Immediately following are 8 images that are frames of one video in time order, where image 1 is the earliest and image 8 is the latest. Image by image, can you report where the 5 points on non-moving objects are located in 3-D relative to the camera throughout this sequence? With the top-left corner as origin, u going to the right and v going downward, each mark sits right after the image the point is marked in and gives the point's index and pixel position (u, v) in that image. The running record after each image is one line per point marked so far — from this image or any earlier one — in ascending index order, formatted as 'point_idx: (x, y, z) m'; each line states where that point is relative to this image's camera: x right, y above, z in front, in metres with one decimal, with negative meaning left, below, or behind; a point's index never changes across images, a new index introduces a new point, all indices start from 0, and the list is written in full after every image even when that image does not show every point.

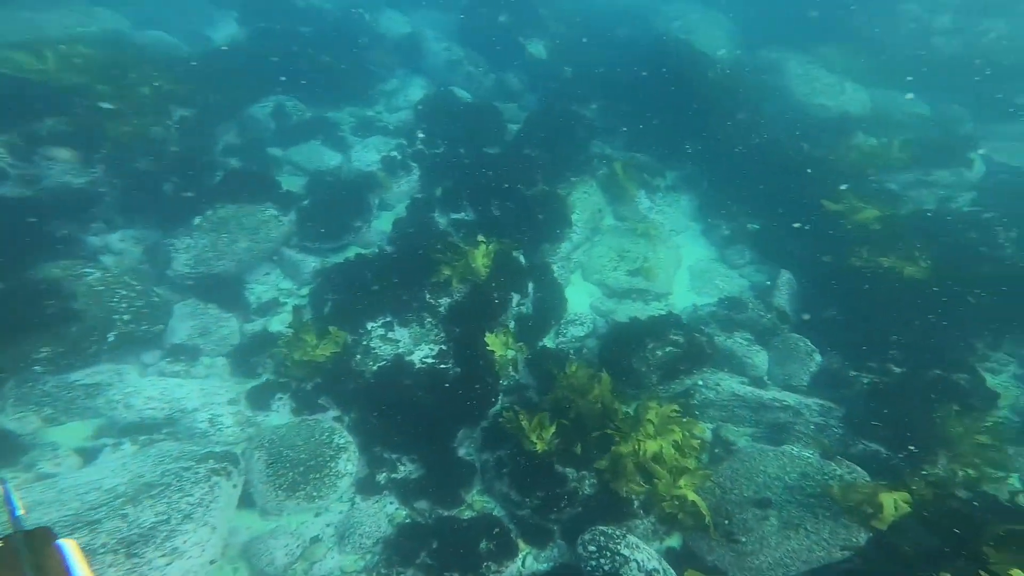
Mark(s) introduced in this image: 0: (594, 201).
0: (+2.0, +2.3, +11.1) m
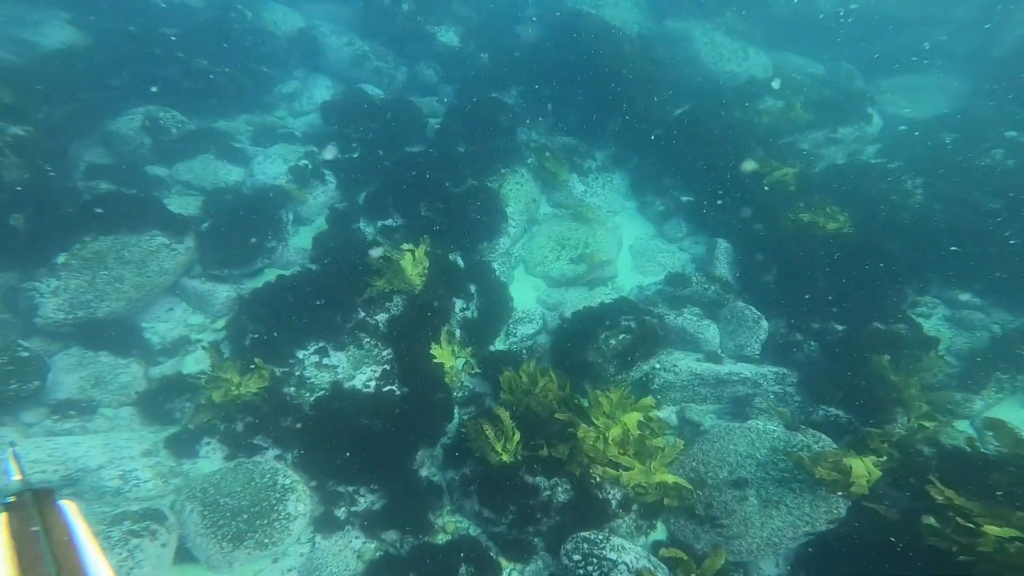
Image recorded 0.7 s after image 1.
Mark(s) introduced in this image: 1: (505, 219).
0: (+0.3, +2.4, +10.7) m
1: (-0.2, +1.6, +10.1) m
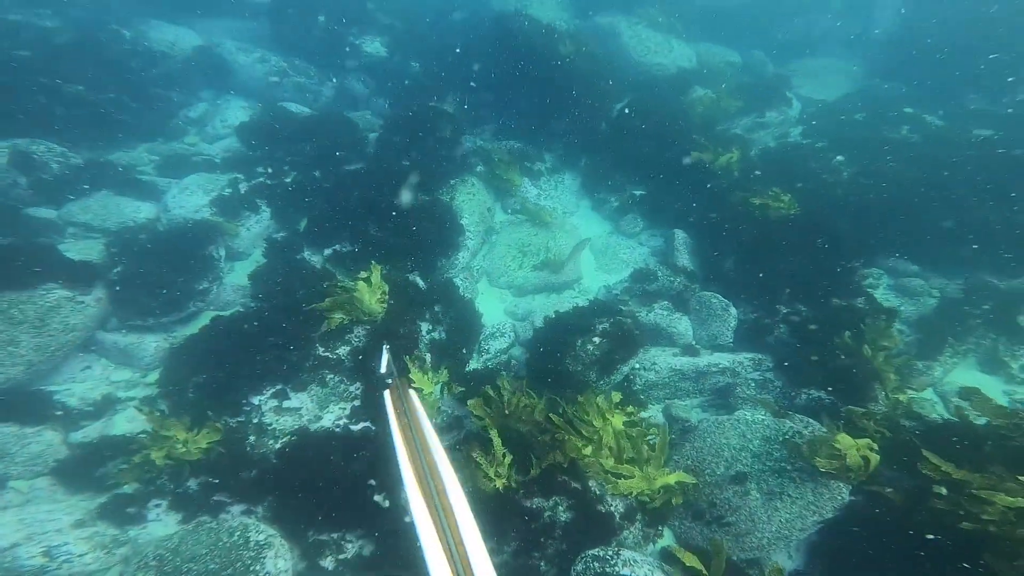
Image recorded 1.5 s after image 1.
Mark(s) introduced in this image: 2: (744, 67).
0: (-0.8, +2.1, +10.4) m
1: (-1.1, +1.3, +9.8) m
2: (+7.3, +6.8, +14.2) m
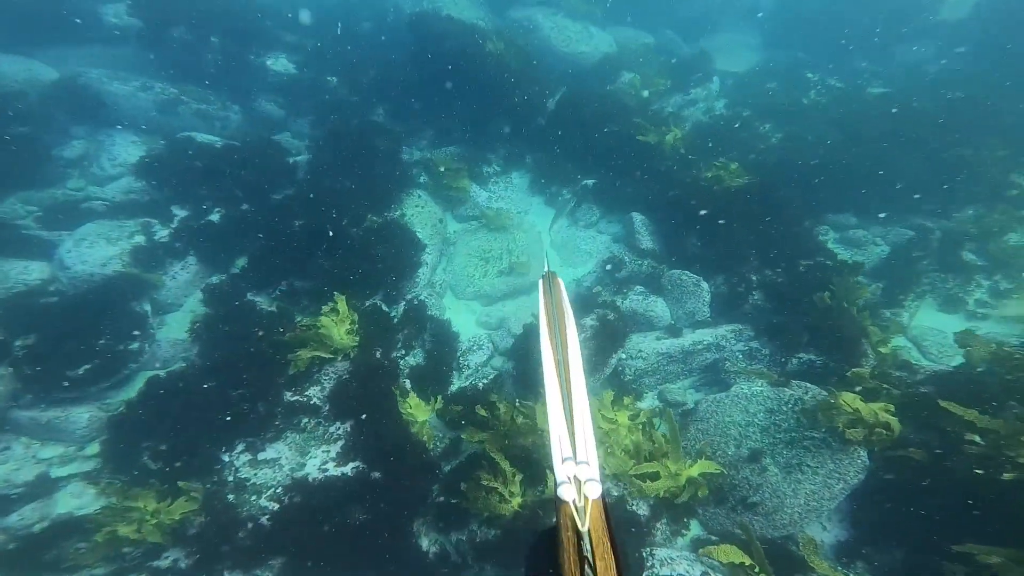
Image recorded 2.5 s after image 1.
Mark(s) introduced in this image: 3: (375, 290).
0: (-1.9, +1.7, +9.9) m
1: (-1.9, +0.9, +9.3) m
2: (+4.8, +7.8, +14.5) m
3: (-2.5, 0.0, +8.3) m
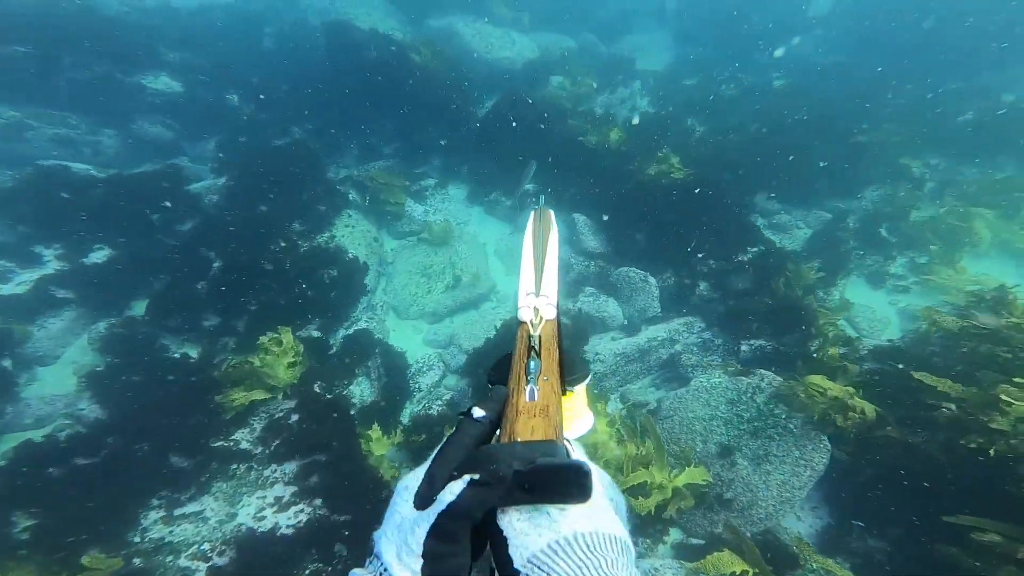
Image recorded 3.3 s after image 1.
0: (-3.1, +1.2, +9.3) m
1: (-3.0, +0.4, +8.7) m
2: (+2.3, +7.8, +14.7) m
3: (-3.4, -0.6, +7.6) m
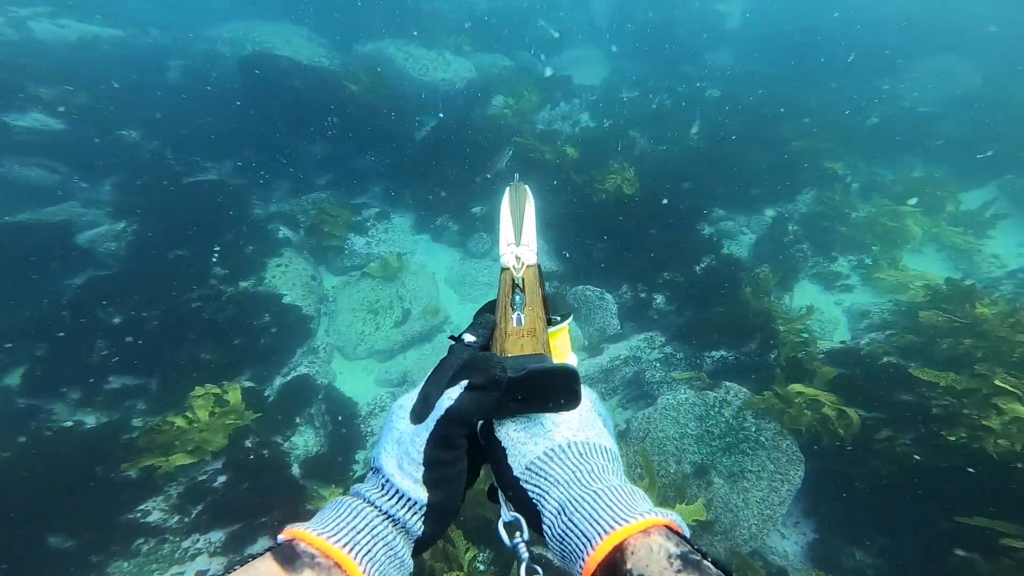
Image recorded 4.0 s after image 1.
0: (-4.1, +0.4, +8.6) m
1: (-3.9, -0.4, +8.0) m
2: (+0.2, +7.1, +14.8) m
3: (-4.0, -1.3, +6.8) m
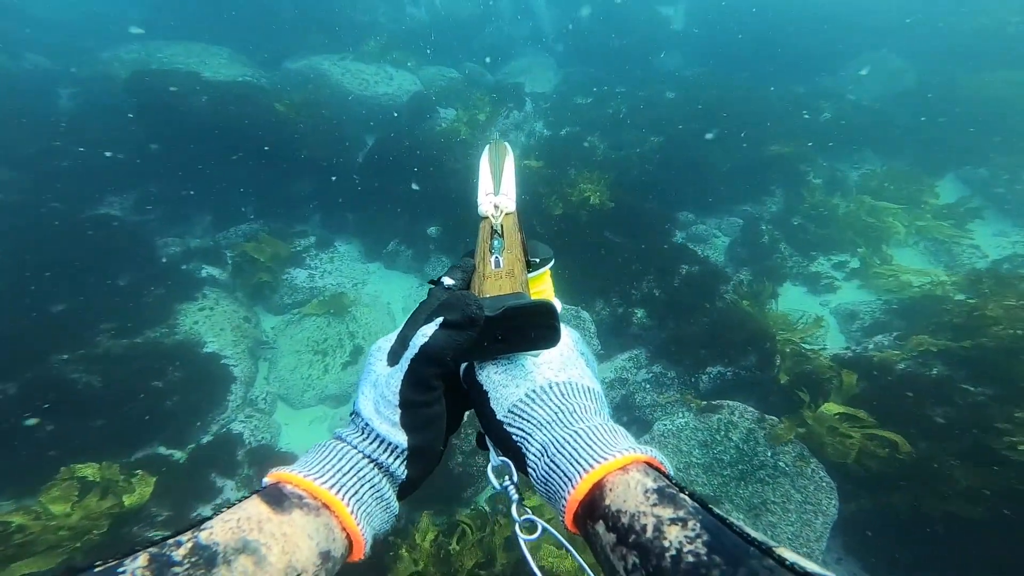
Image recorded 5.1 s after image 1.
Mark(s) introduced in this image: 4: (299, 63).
0: (-4.7, -0.4, +7.4) m
1: (-4.3, -1.1, +6.8) m
2: (-1.5, +6.4, +14.2) m
3: (-4.3, -2.0, +5.6) m
4: (-6.4, +6.8, +13.8) m
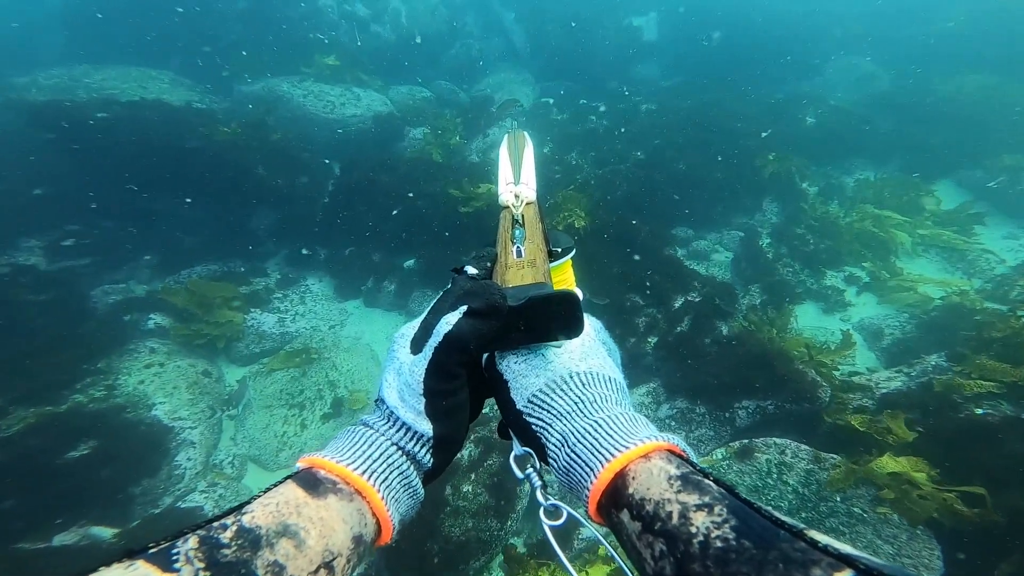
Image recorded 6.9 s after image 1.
0: (-4.6, -1.1, +6.4) m
1: (-4.2, -1.8, +5.7) m
2: (-2.5, +5.5, +13.6) m
3: (-4.1, -2.7, +4.5) m
4: (-7.3, +5.6, +12.8) m
